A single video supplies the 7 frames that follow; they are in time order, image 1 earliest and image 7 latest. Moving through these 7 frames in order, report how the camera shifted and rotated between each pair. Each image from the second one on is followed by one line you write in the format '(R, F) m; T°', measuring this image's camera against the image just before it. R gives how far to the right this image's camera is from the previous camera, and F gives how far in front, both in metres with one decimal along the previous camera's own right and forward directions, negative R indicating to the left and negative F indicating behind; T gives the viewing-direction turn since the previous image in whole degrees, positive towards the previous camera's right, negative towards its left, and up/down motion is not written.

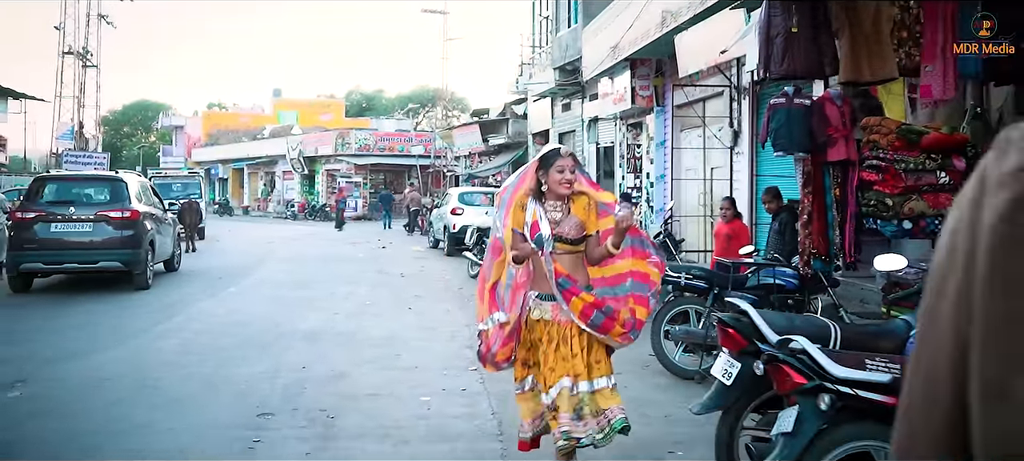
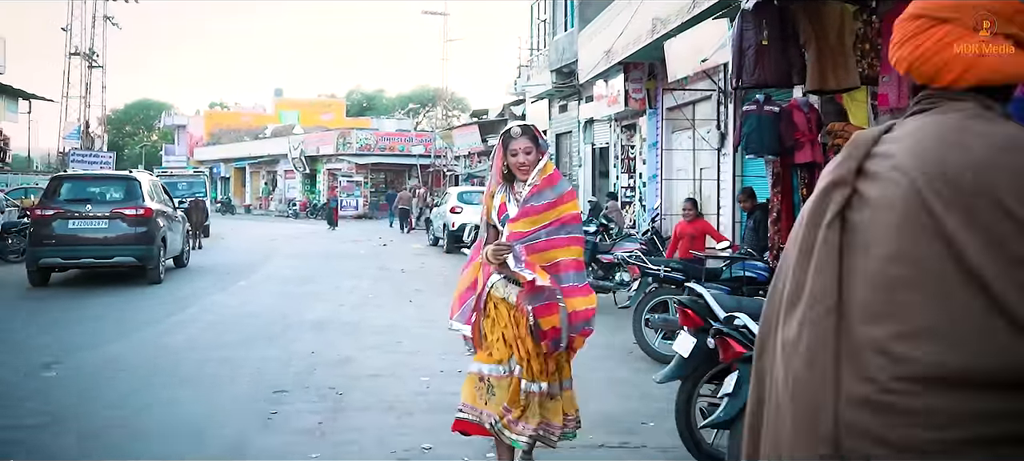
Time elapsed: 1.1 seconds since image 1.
(+0.1, -0.5) m; 0°
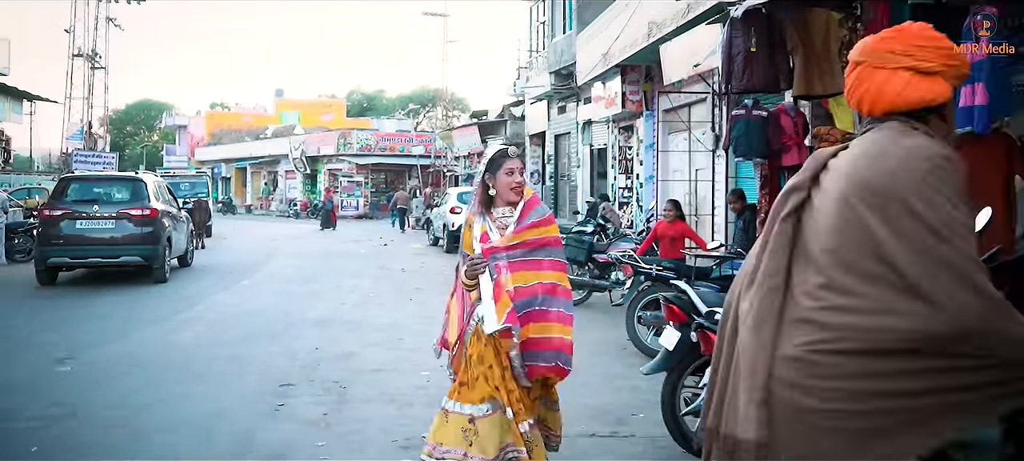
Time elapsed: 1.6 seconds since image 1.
(0.0, -0.2) m; 0°
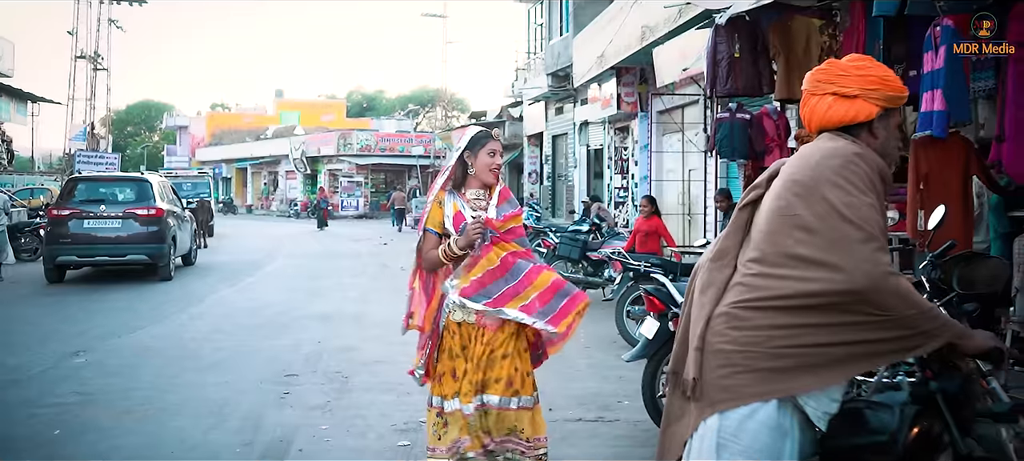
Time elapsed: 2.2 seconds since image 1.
(0.0, -0.3) m; 0°
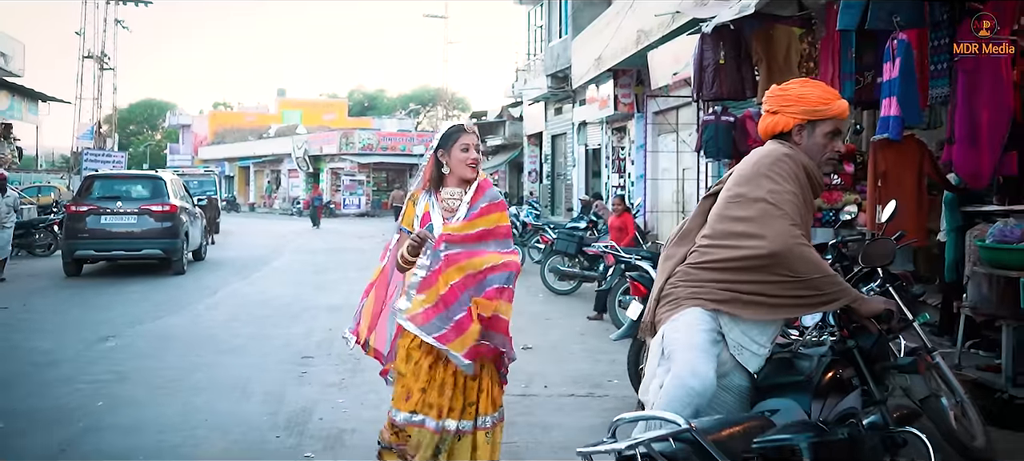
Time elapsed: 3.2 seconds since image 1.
(0.0, -0.5) m; 0°
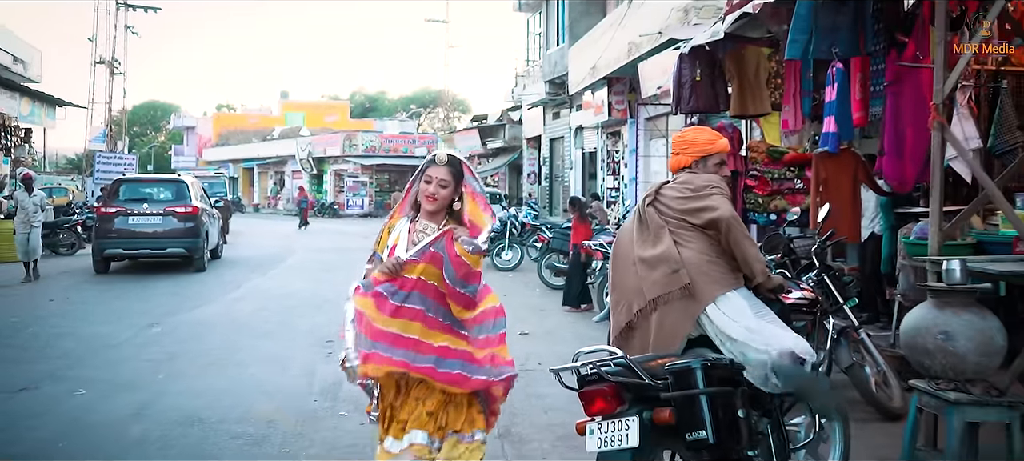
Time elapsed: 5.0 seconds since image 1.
(0.0, -0.9) m; 0°
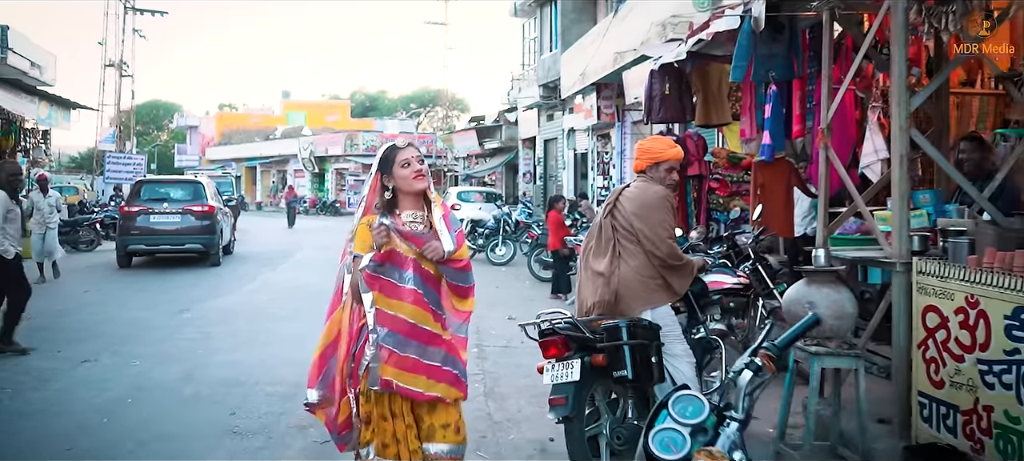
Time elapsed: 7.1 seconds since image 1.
(+0.1, -1.1) m; 0°
